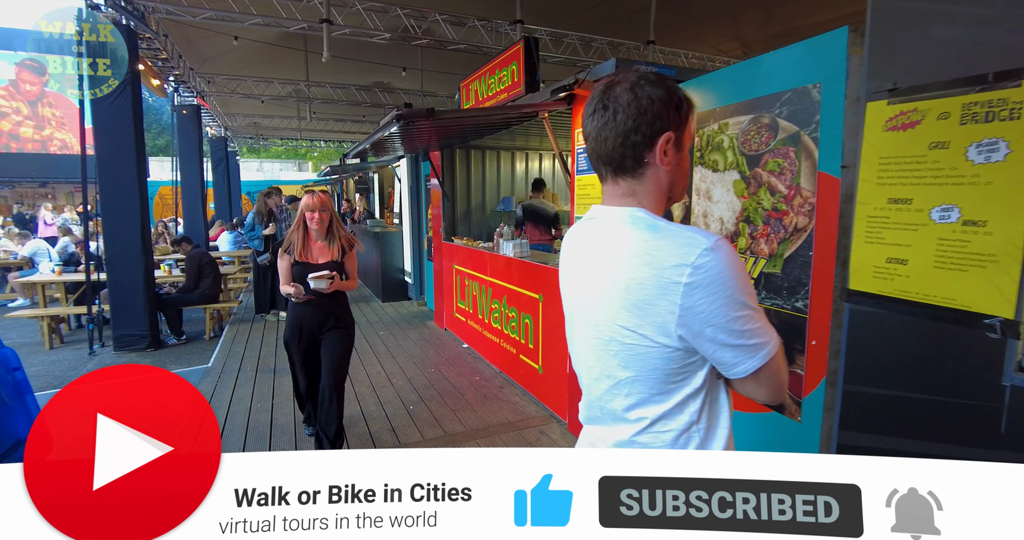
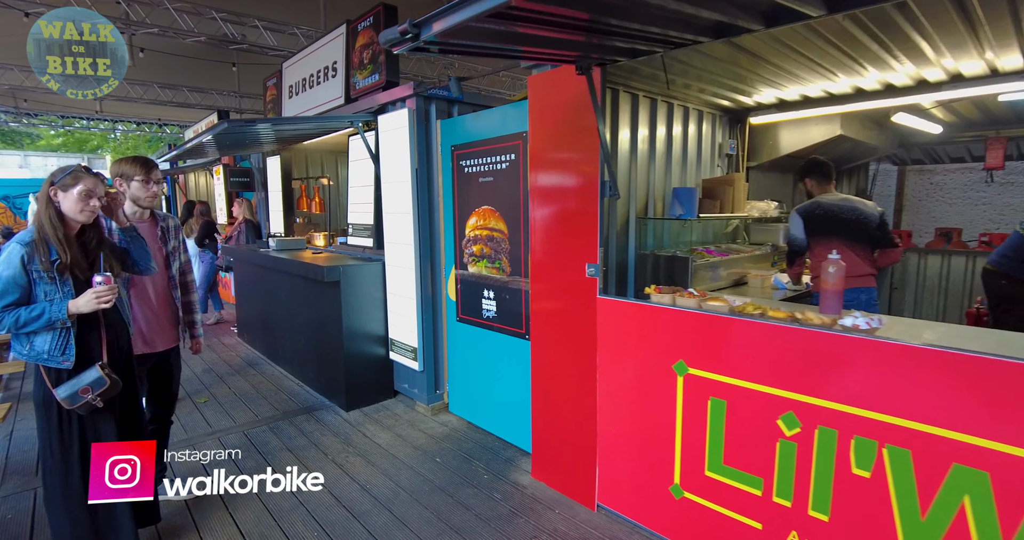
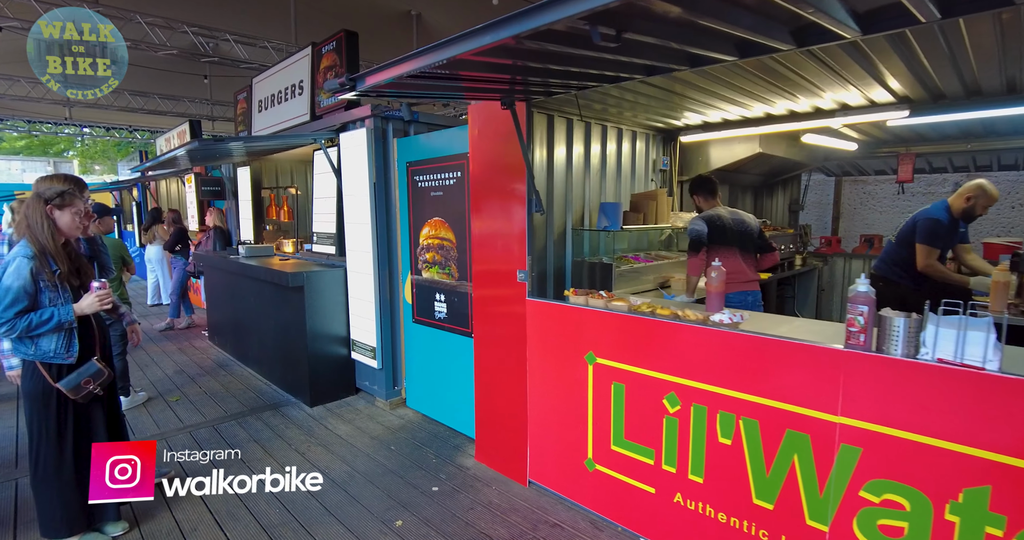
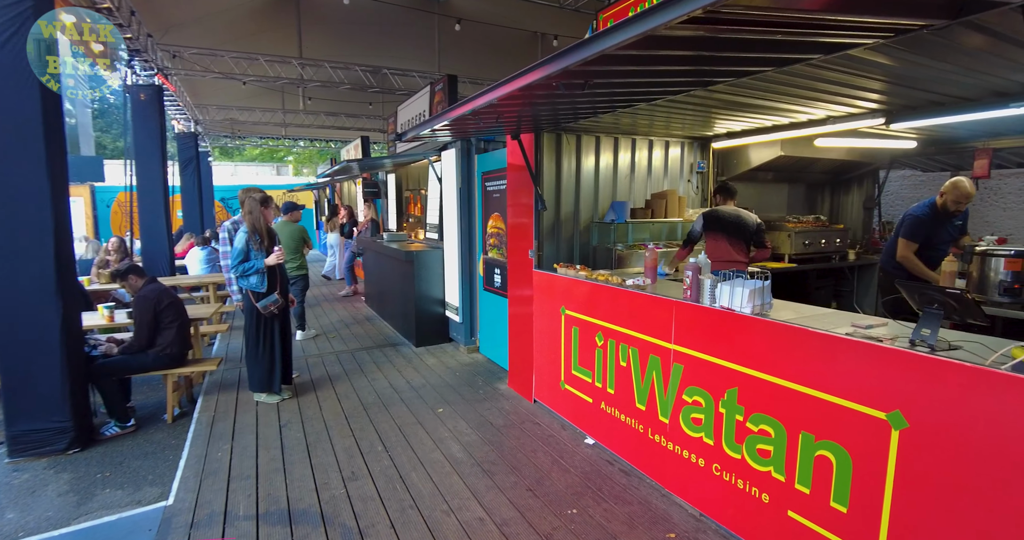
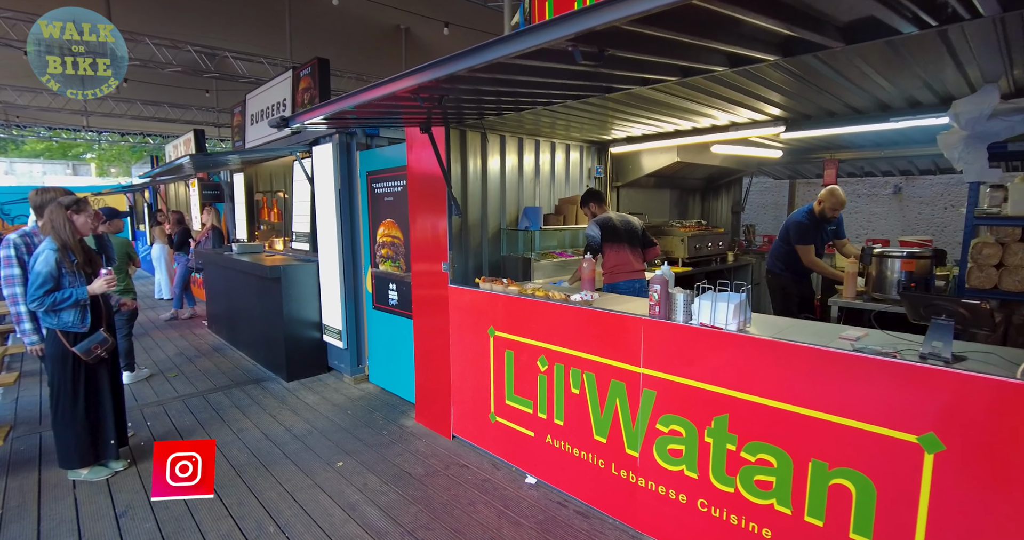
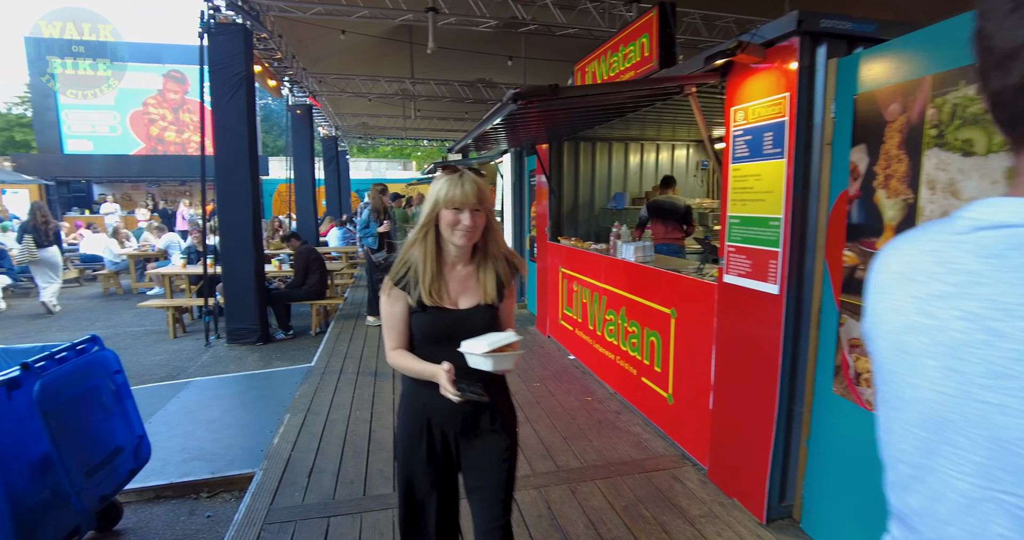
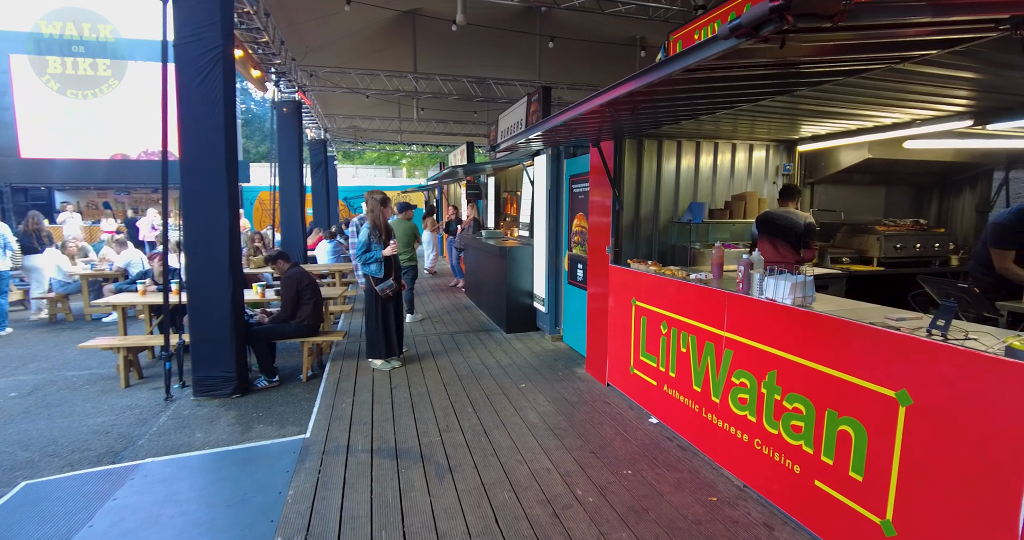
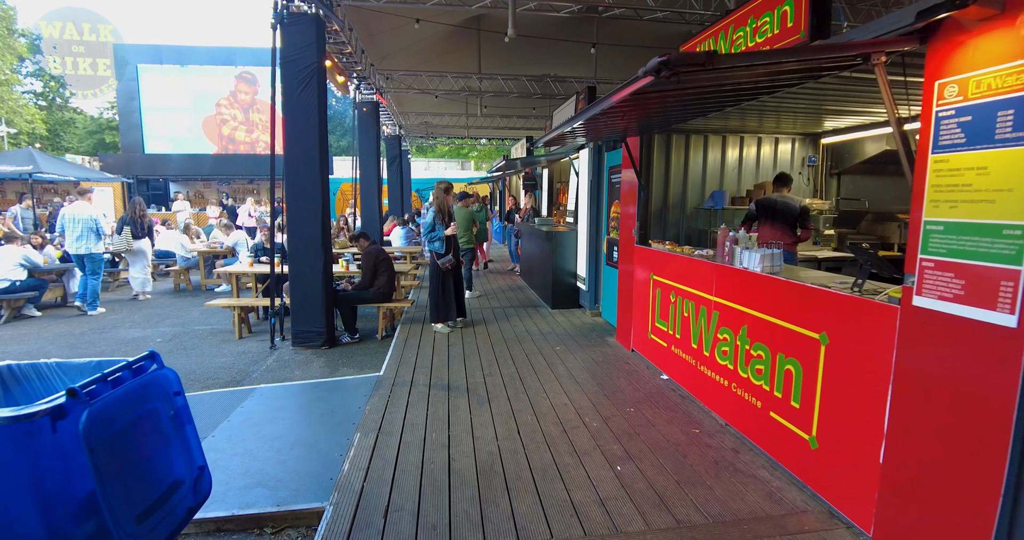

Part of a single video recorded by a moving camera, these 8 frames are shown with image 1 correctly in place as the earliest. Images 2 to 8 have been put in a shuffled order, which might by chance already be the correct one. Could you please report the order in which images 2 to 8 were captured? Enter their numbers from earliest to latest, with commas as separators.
6, 8, 7, 4, 5, 3, 2
